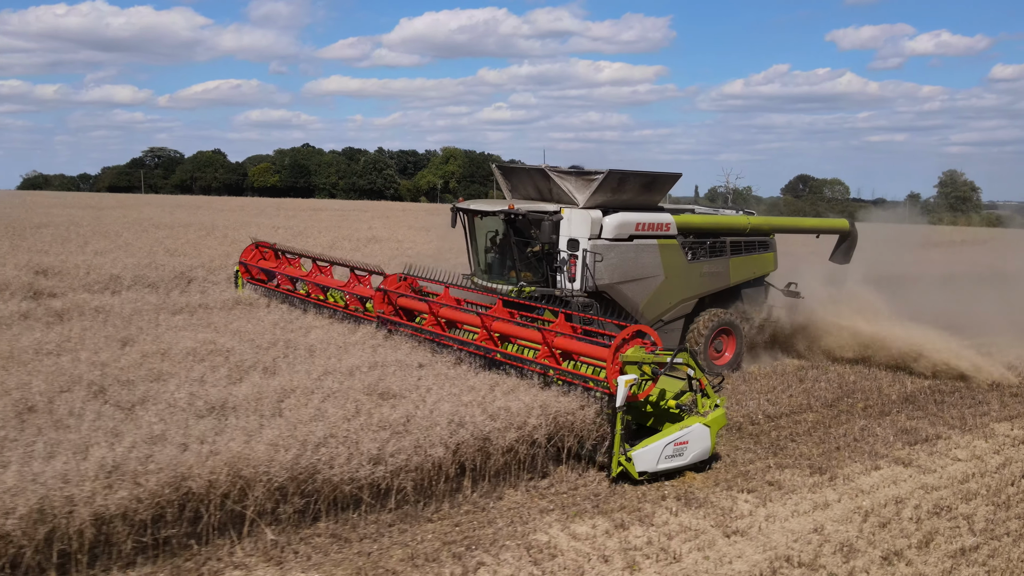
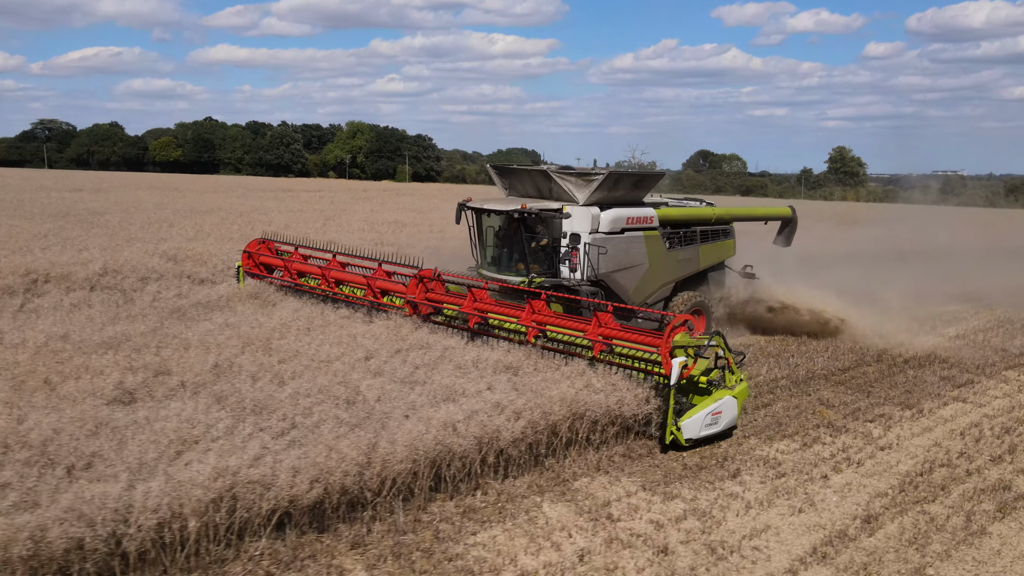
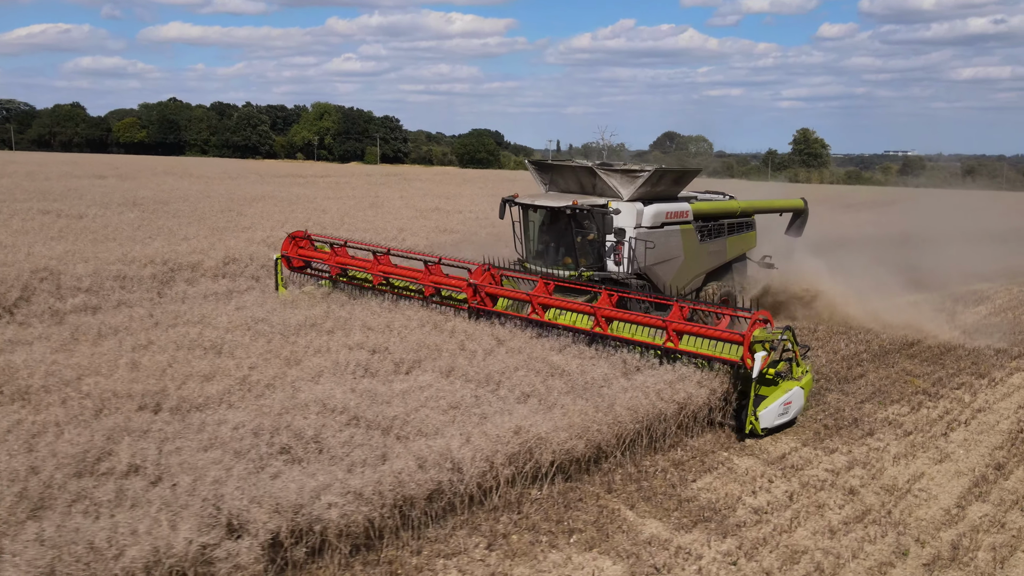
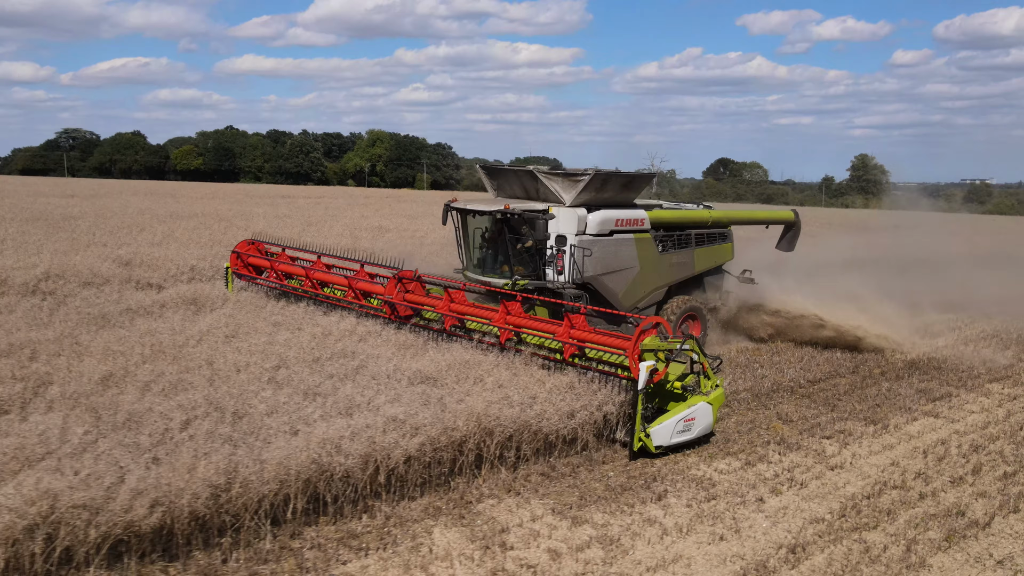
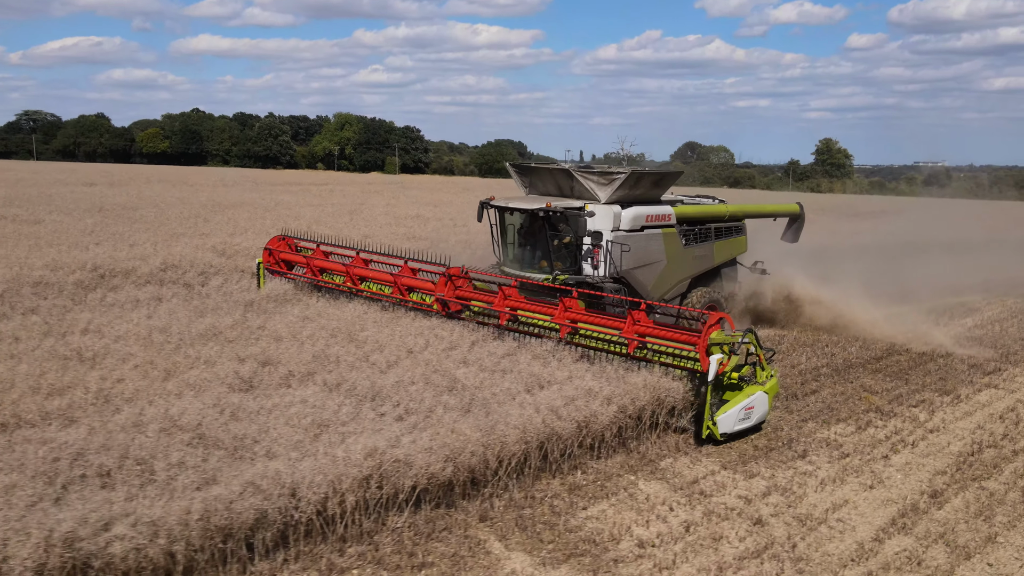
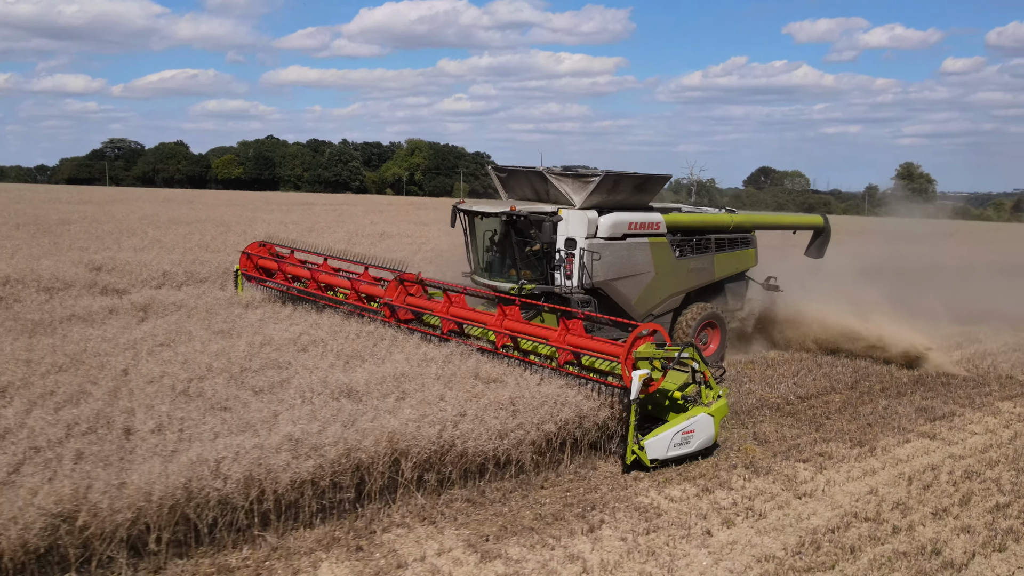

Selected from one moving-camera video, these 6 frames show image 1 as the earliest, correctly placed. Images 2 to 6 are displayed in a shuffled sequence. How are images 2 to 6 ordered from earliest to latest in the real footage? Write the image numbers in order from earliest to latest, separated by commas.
6, 4, 2, 5, 3
